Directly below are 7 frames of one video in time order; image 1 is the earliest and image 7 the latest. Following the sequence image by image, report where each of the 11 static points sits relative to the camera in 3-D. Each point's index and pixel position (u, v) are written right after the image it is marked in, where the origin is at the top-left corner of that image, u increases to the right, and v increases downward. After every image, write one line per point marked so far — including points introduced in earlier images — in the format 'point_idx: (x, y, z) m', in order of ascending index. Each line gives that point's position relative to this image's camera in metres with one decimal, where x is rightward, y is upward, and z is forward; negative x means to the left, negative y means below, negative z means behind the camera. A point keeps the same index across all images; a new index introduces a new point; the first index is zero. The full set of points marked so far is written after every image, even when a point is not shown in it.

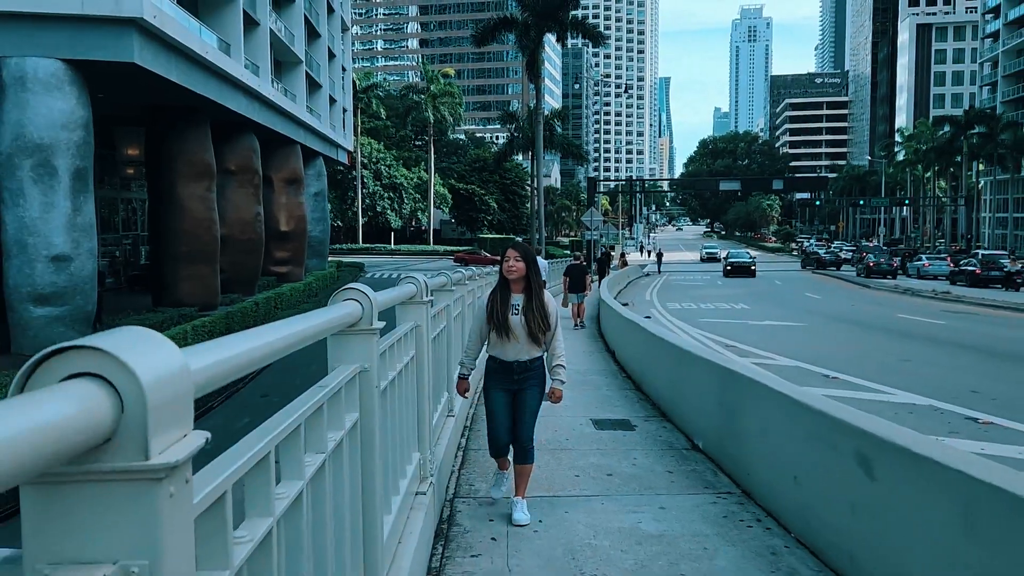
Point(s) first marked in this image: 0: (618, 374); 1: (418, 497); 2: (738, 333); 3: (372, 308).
0: (+1.3, -1.0, +10.4) m
1: (-0.4, -1.0, +4.0) m
2: (+4.6, -0.9, +16.8) m
3: (-0.5, 0.0, +2.8) m
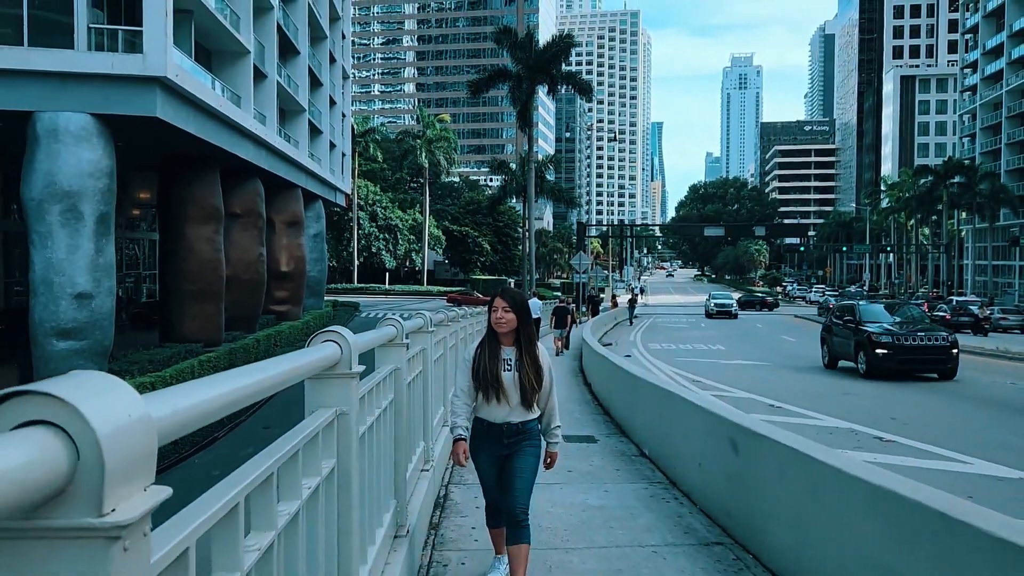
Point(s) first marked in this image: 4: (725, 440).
0: (+1.1, -1.6, +11.8) m
1: (-0.6, -1.2, +5.4) m
2: (+4.3, -1.8, +18.2) m
3: (-0.6, -0.2, +4.3) m
4: (+1.3, -0.9, +5.2) m
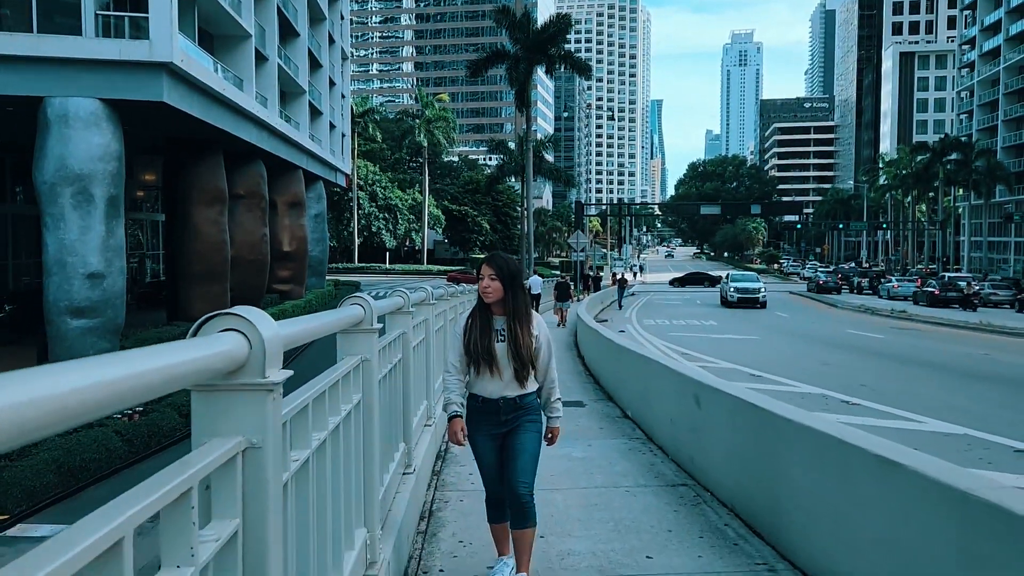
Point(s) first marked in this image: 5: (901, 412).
0: (+1.1, -1.2, +12.5) m
1: (-0.6, -1.0, +6.1) m
2: (+4.3, -1.3, +18.9) m
3: (-0.6, -0.1, +5.0) m
4: (+1.2, -0.8, +5.9) m
5: (+4.1, -1.3, +8.9) m
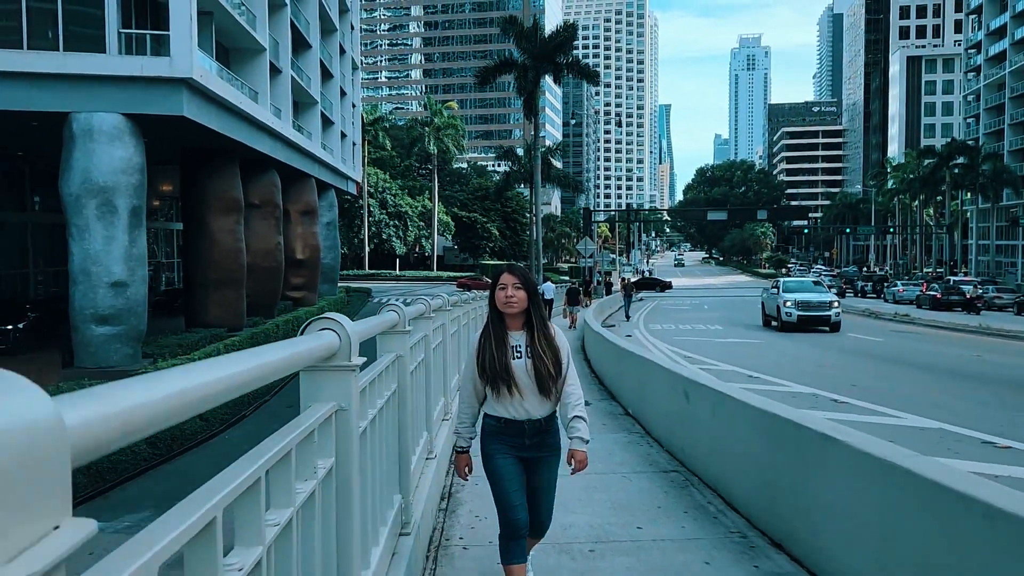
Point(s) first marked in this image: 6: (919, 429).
0: (+1.2, -1.3, +13.1) m
1: (-0.6, -1.1, +6.7) m
2: (+4.5, -1.4, +19.5) m
3: (-0.6, -0.1, +5.6) m
4: (+1.3, -0.8, +6.5) m
5: (+4.3, -1.4, +9.5) m
6: (+4.0, -1.4, +8.2) m
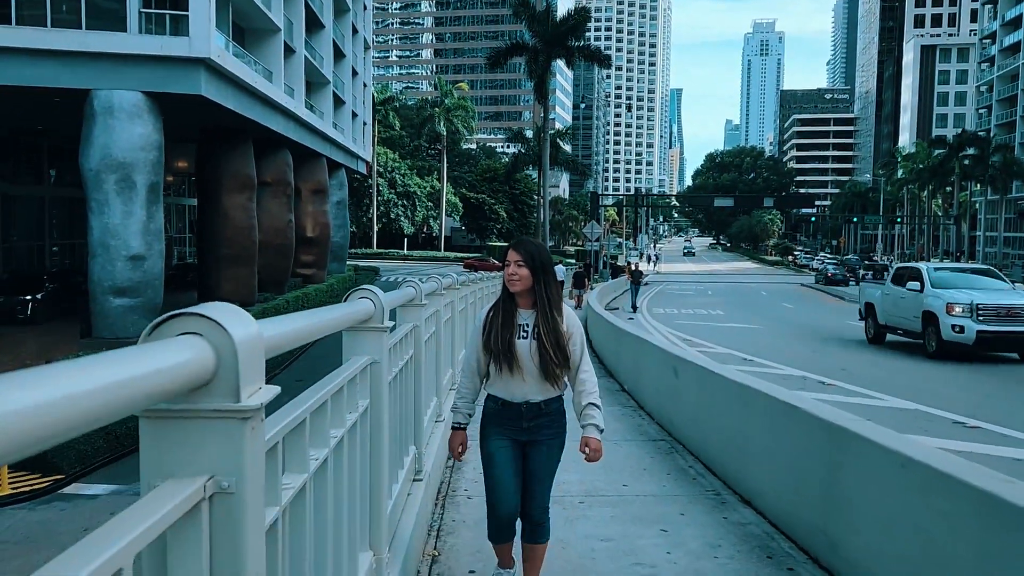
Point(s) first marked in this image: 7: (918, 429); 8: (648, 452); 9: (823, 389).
0: (+1.3, -1.1, +13.7) m
1: (-0.5, -0.9, +7.3) m
2: (+4.6, -1.1, +20.0) m
3: (-0.5, 0.0, +6.2) m
4: (+1.3, -0.7, +7.1) m
5: (+4.3, -1.2, +10.0) m
6: (+4.0, -1.3, +8.7) m
7: (+3.7, -1.3, +7.7) m
8: (+1.0, -1.2, +6.3) m
9: (+3.8, -1.2, +10.0) m
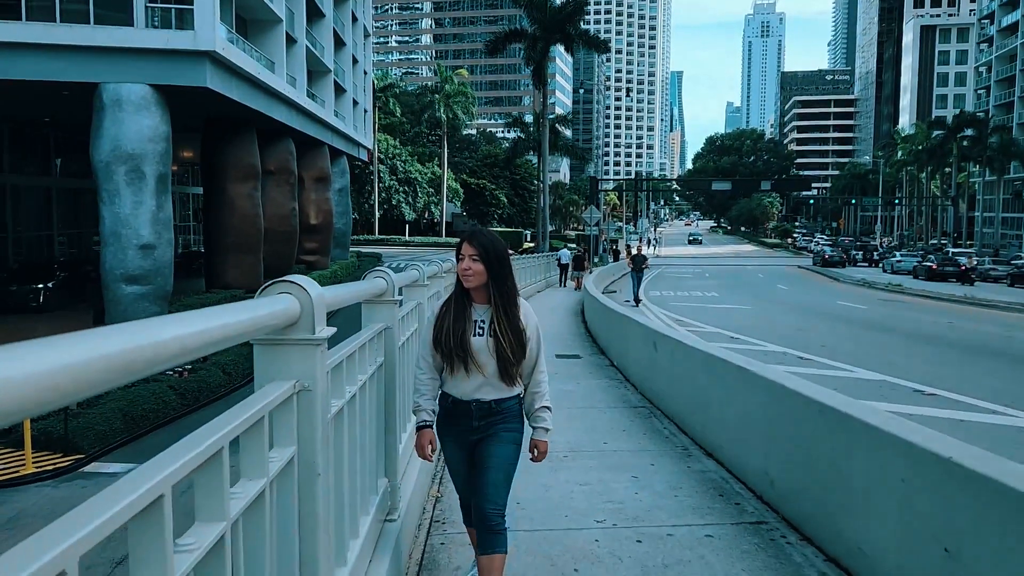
0: (+1.2, -0.8, +14.4) m
1: (-0.6, -0.7, +7.9) m
2: (+4.6, -0.6, +20.7) m
3: (-0.6, +0.2, +6.8) m
4: (+1.3, -0.5, +7.7) m
5: (+4.3, -1.0, +10.7) m
6: (+4.0, -1.0, +9.4) m
7: (+3.7, -1.1, +8.4) m
8: (+1.0, -1.1, +6.9) m
9: (+3.7, -1.0, +10.7) m
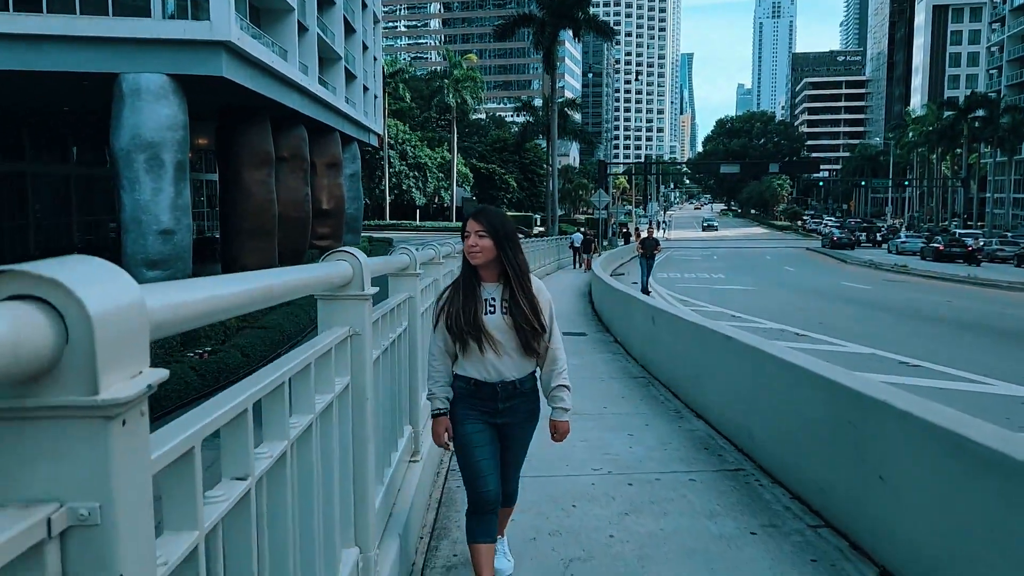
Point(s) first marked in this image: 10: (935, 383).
0: (+1.4, -0.4, +14.9) m
1: (-0.5, -0.5, +8.5) m
2: (+4.8, -0.2, +21.2) m
3: (-0.5, +0.4, +7.4) m
4: (+1.4, -0.3, +8.3) m
5: (+4.4, -0.7, +11.2) m
6: (+4.1, -0.8, +9.9) m
7: (+3.8, -0.9, +8.9) m
8: (+1.1, -0.9, +7.5) m
9: (+3.8, -0.7, +11.2) m
10: (+4.2, -0.9, +8.3) m
